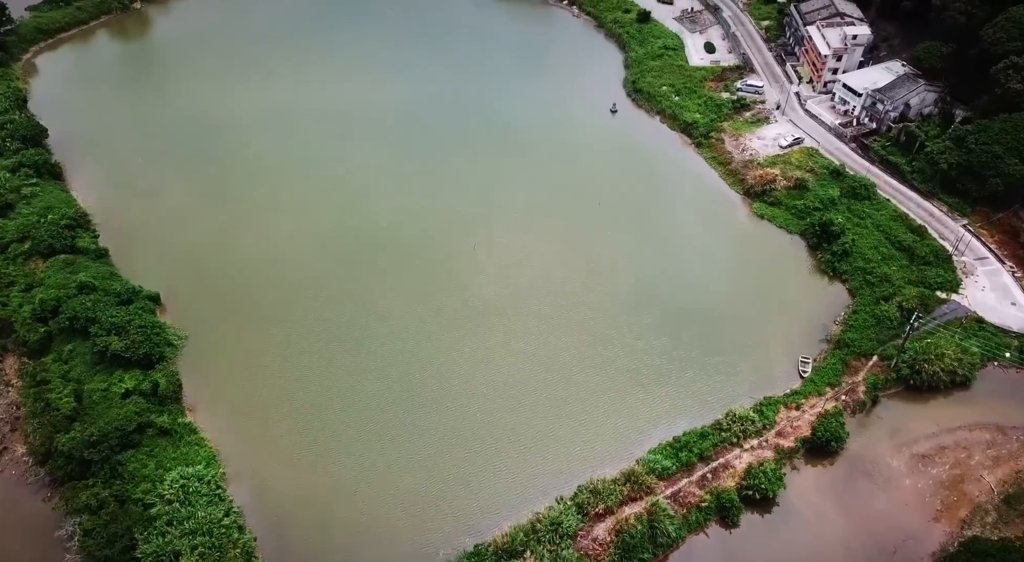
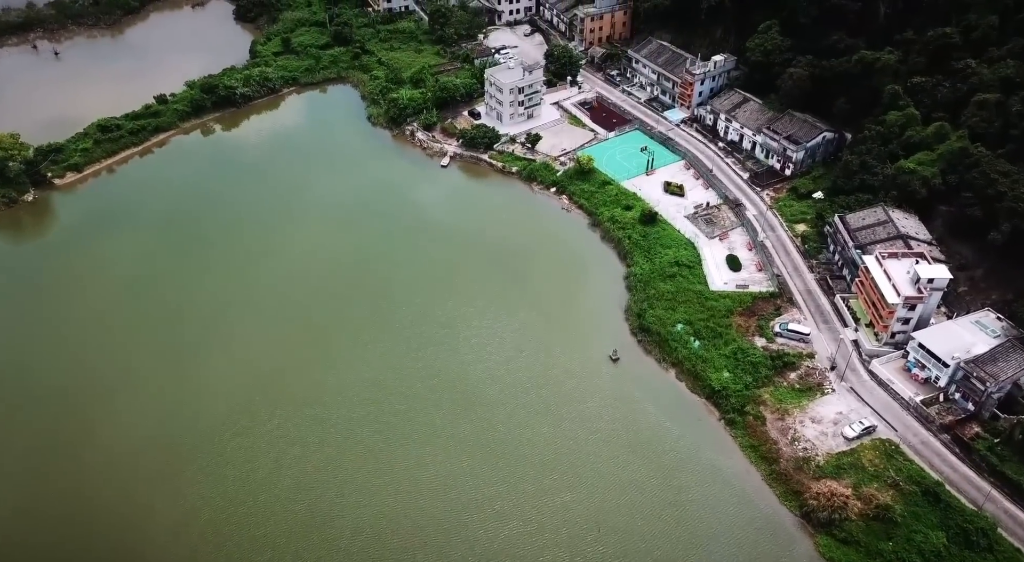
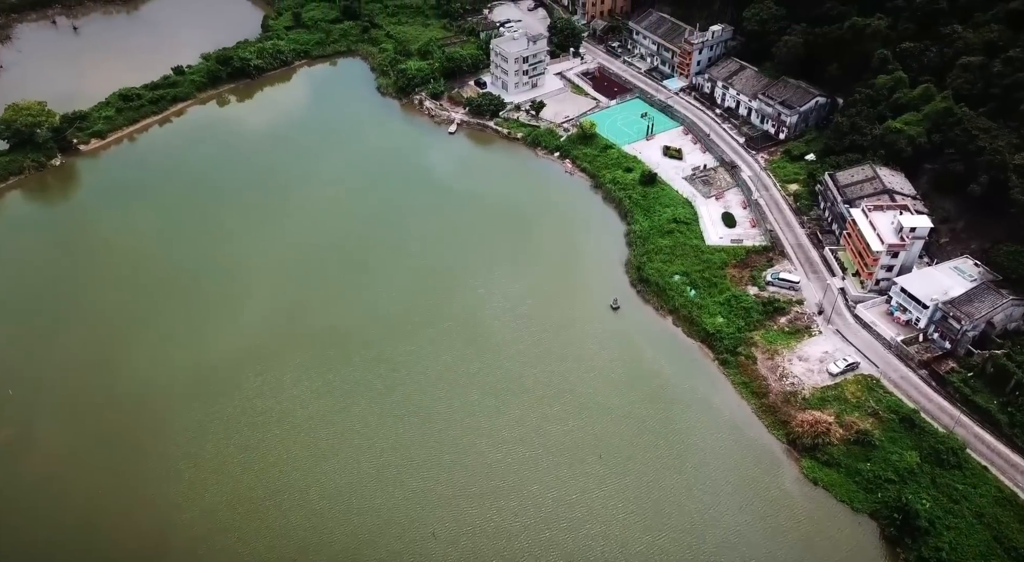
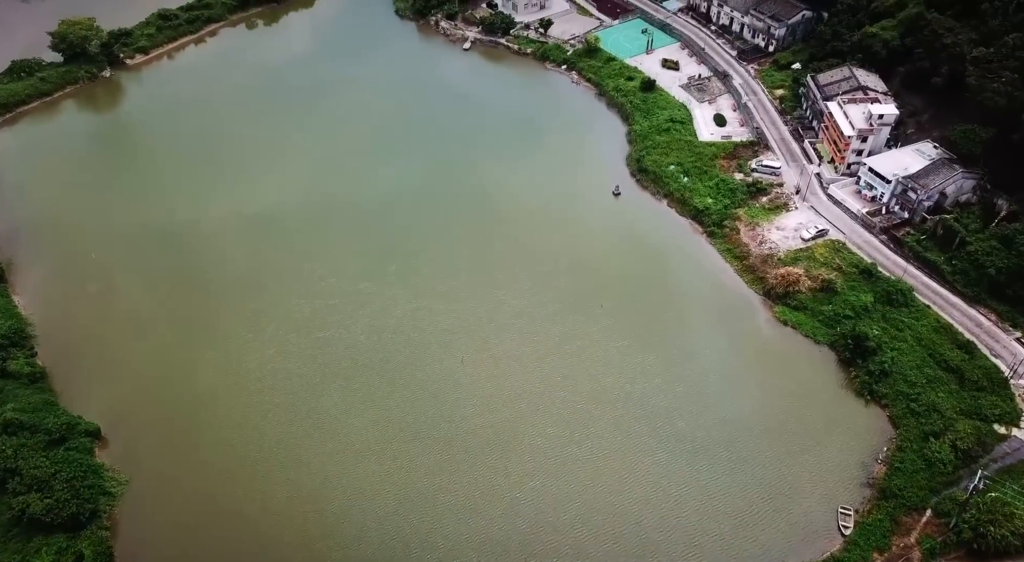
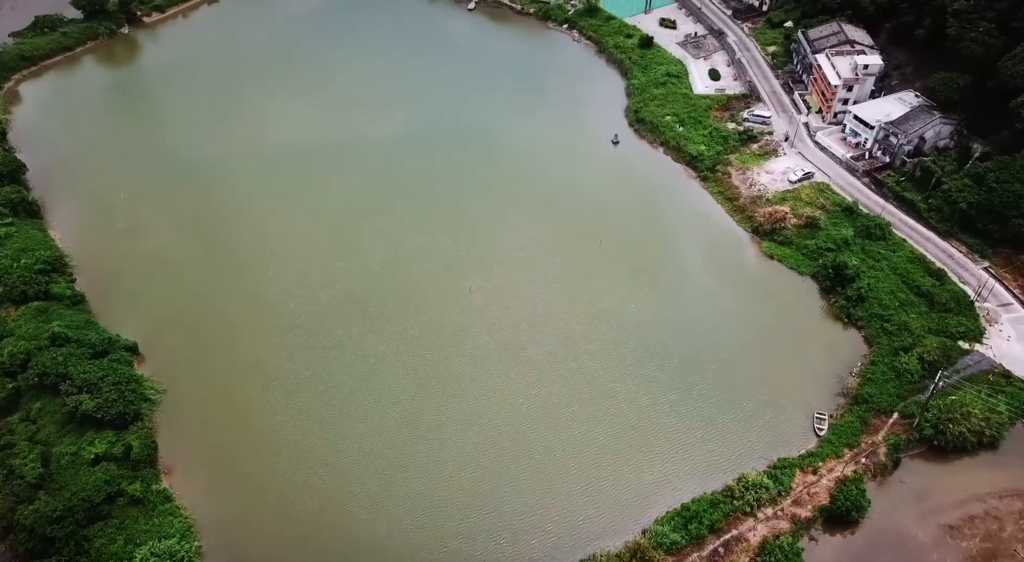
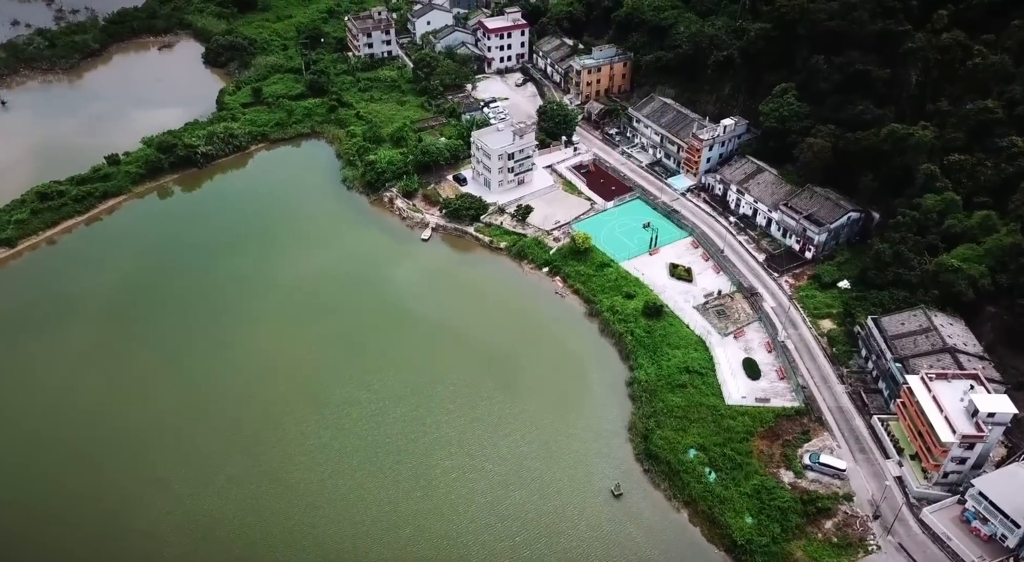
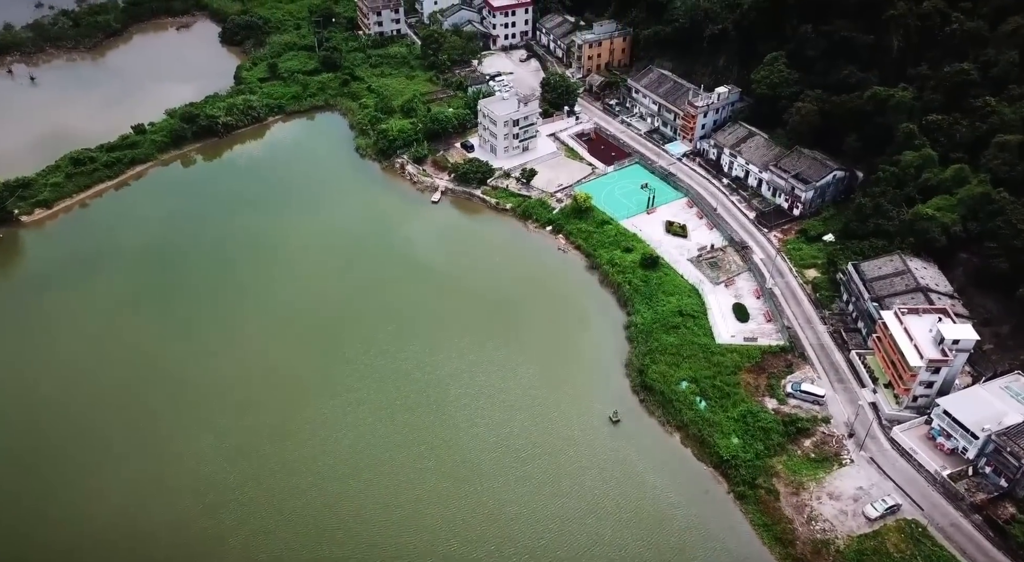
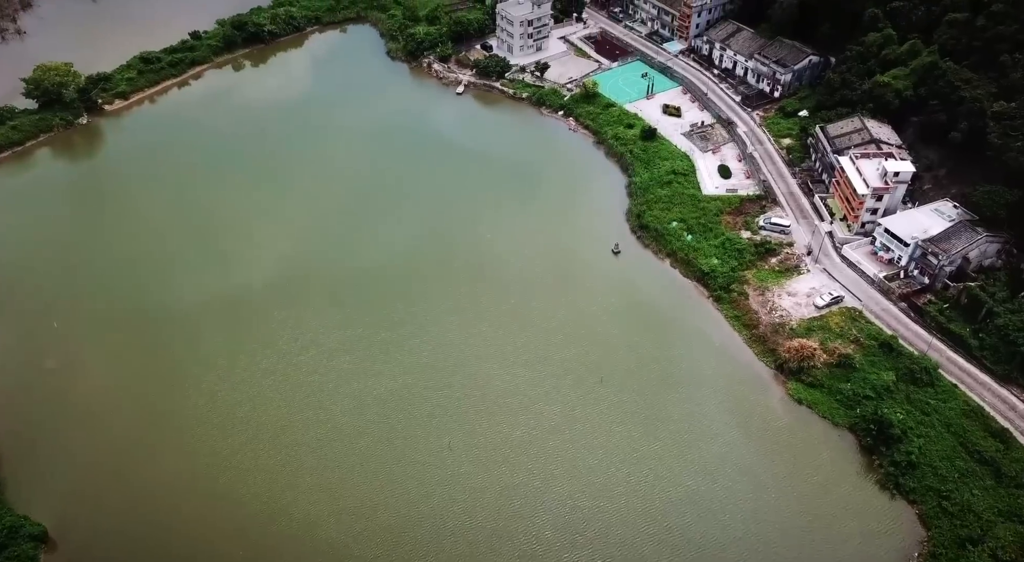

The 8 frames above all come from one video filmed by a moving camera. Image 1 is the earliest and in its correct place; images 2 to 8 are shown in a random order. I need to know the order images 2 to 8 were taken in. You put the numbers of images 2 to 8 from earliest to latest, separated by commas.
5, 4, 8, 3, 2, 7, 6
